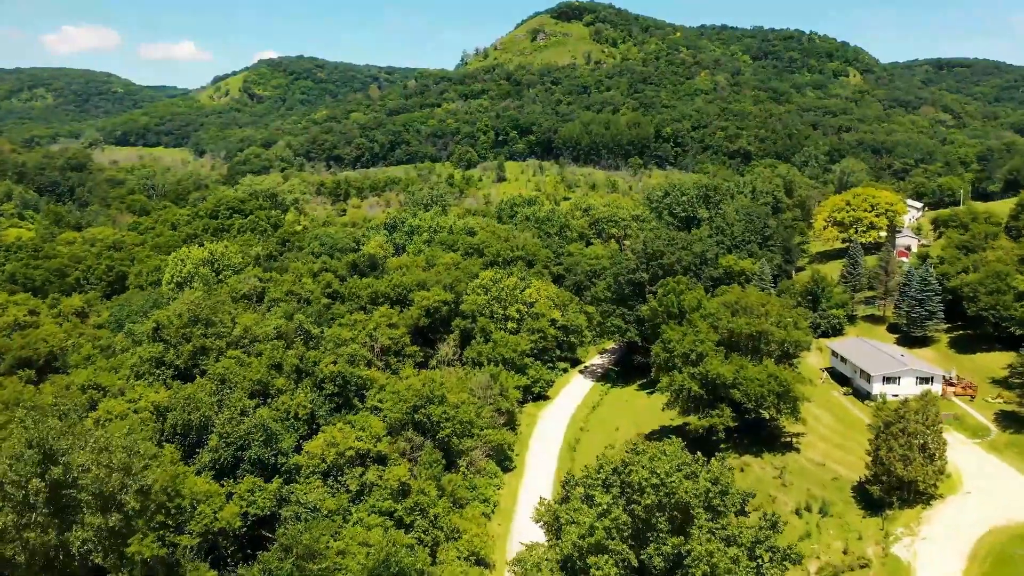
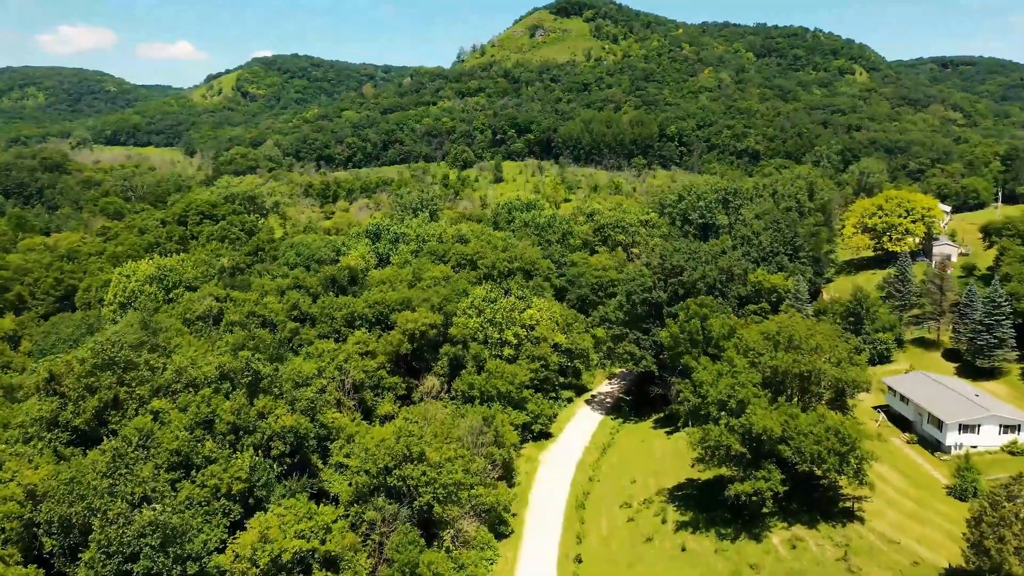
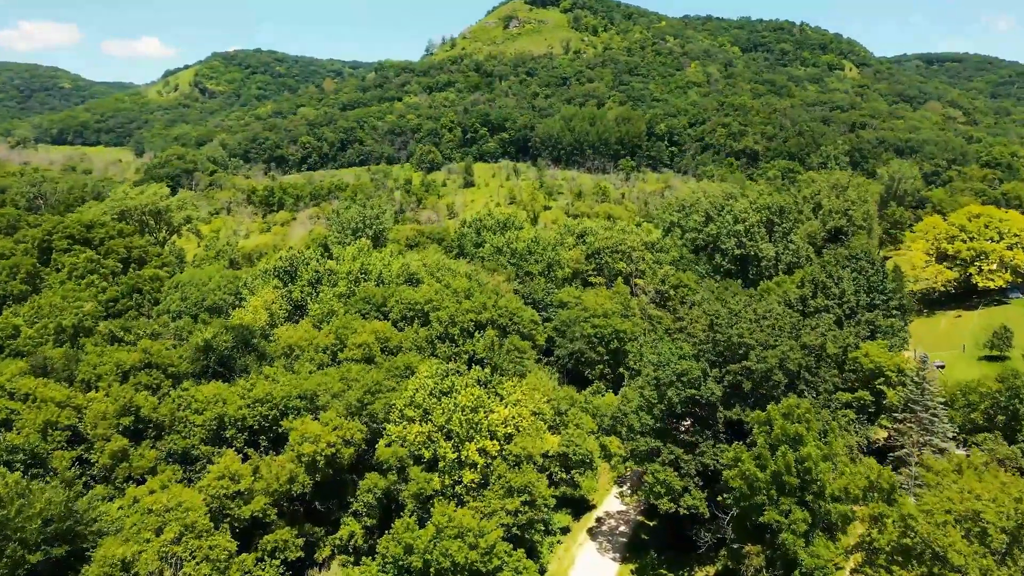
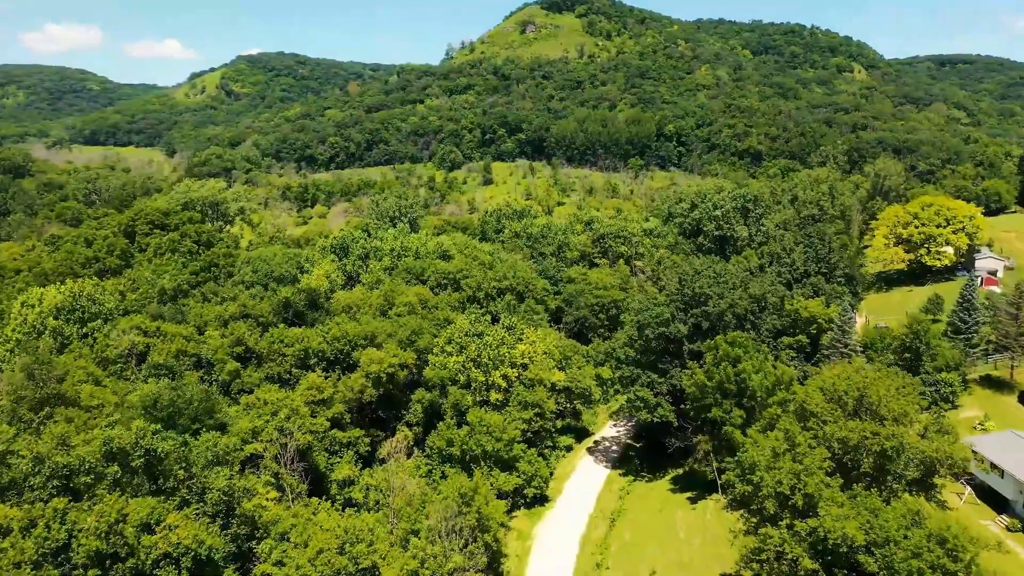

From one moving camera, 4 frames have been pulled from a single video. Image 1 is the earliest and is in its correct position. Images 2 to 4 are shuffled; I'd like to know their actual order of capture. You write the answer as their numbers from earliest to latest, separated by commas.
2, 4, 3
